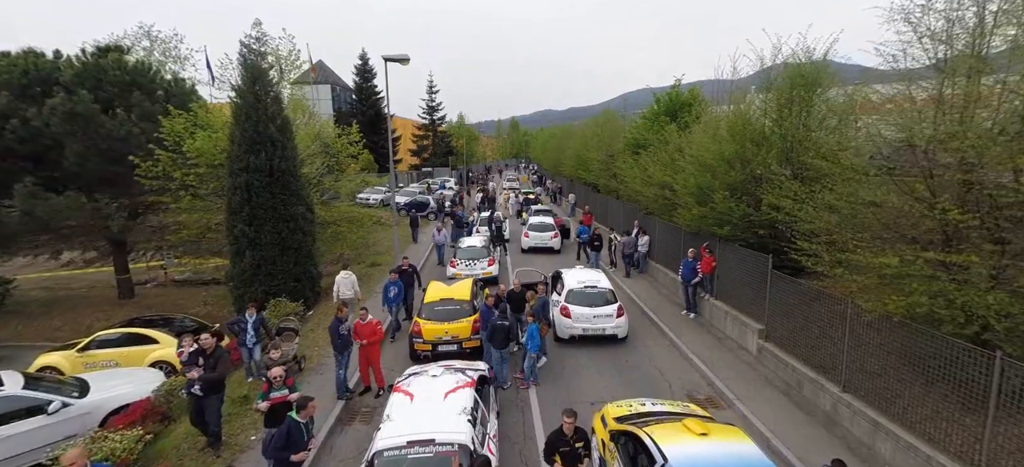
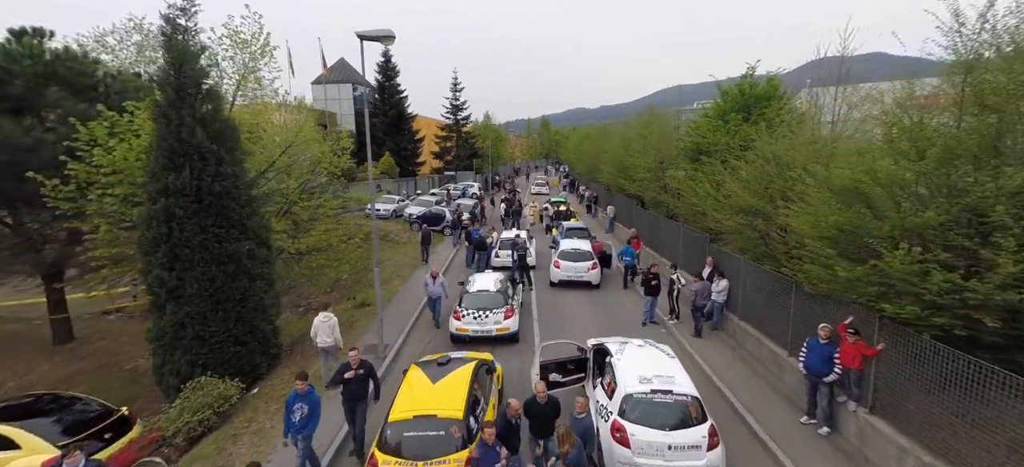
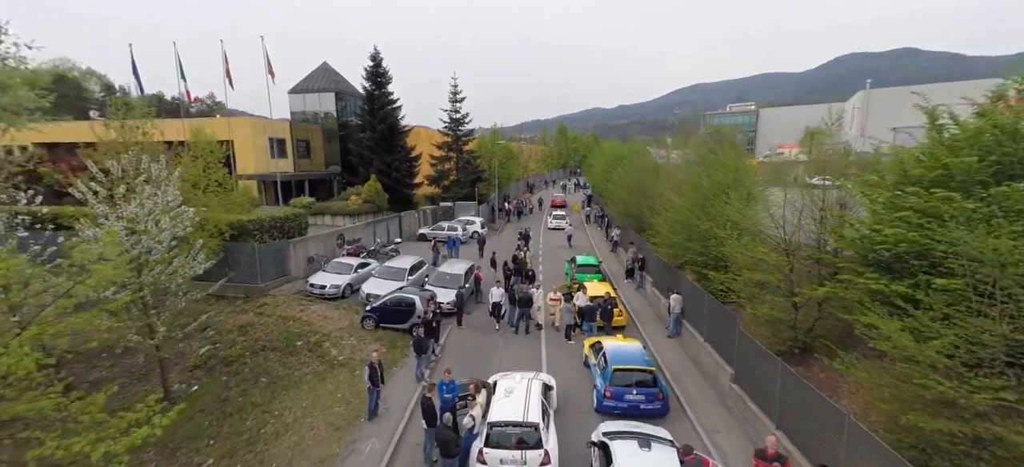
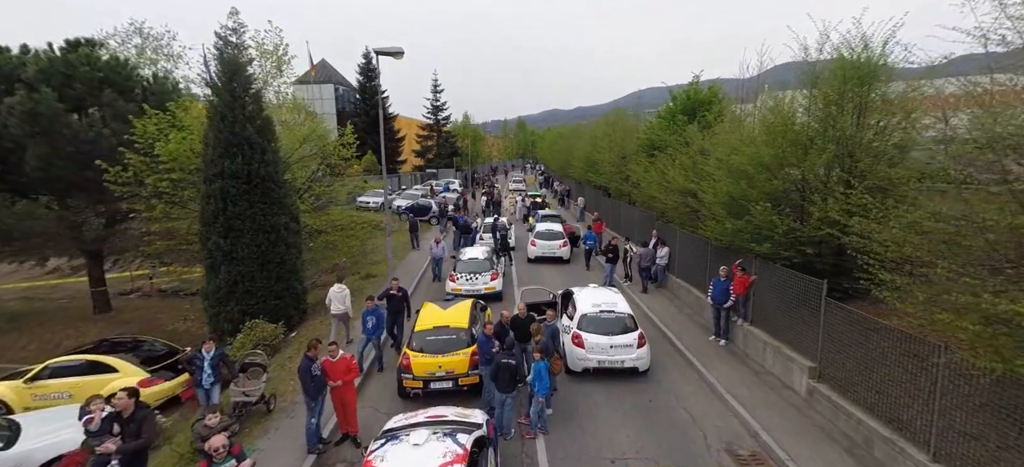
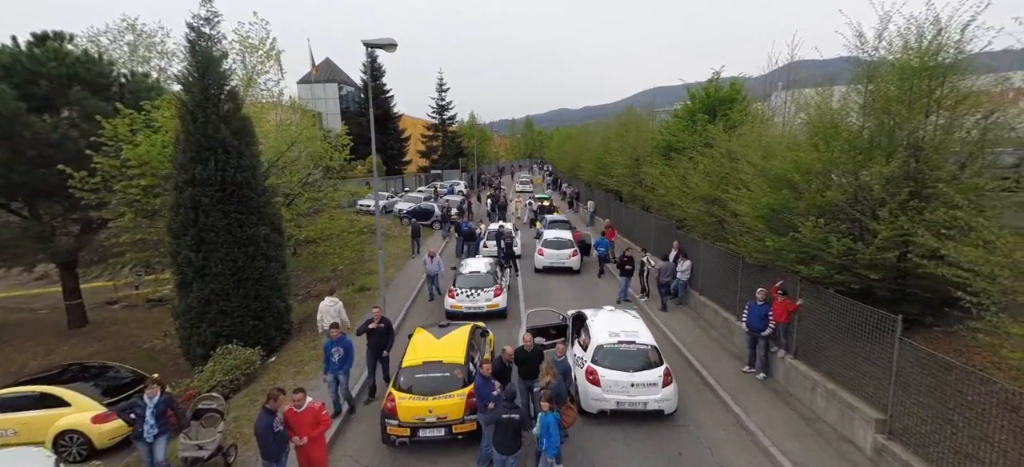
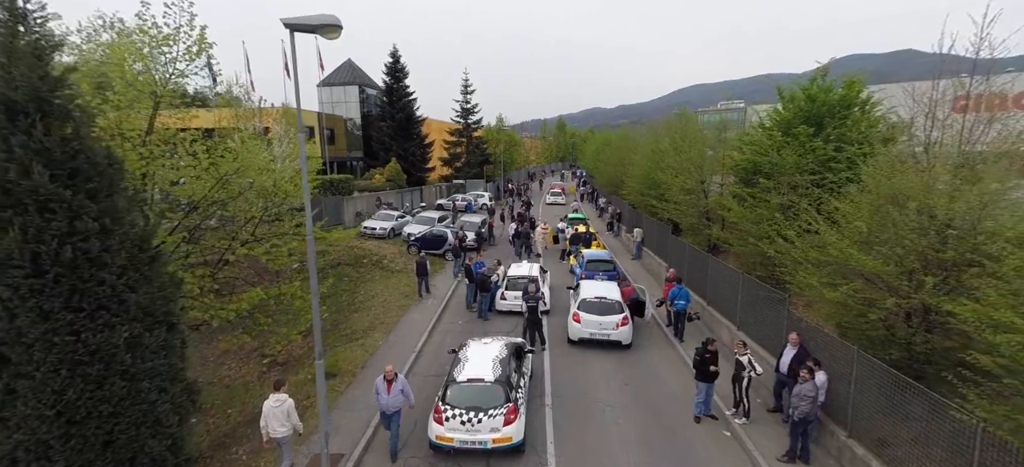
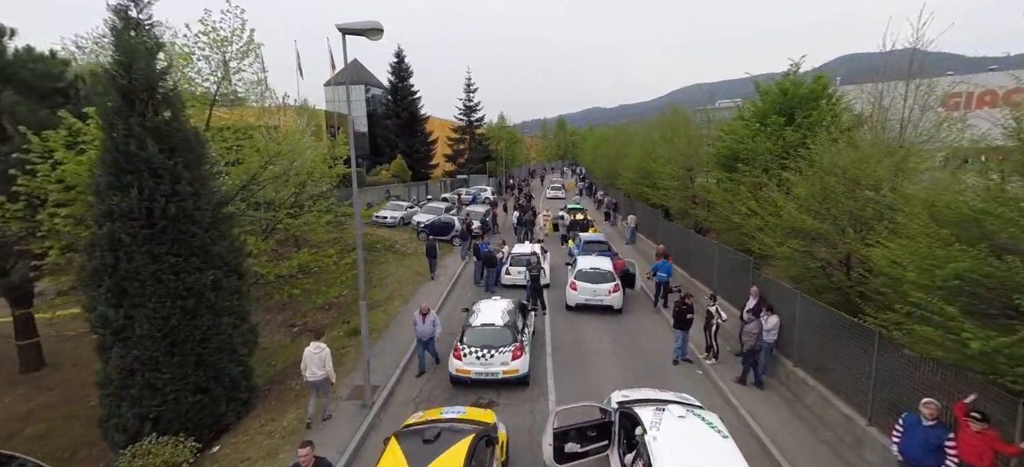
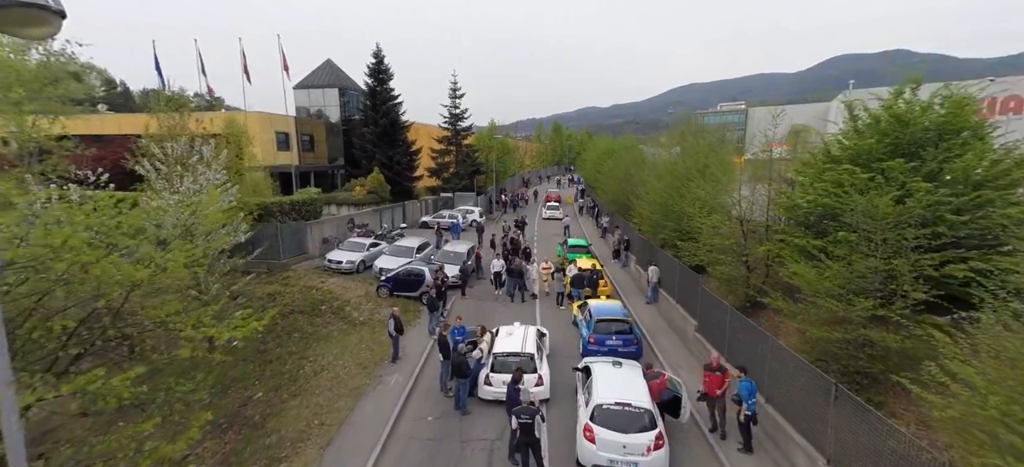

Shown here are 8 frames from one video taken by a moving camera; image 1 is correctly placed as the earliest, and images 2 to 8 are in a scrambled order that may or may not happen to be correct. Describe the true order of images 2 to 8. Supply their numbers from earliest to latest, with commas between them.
4, 5, 2, 7, 6, 8, 3
